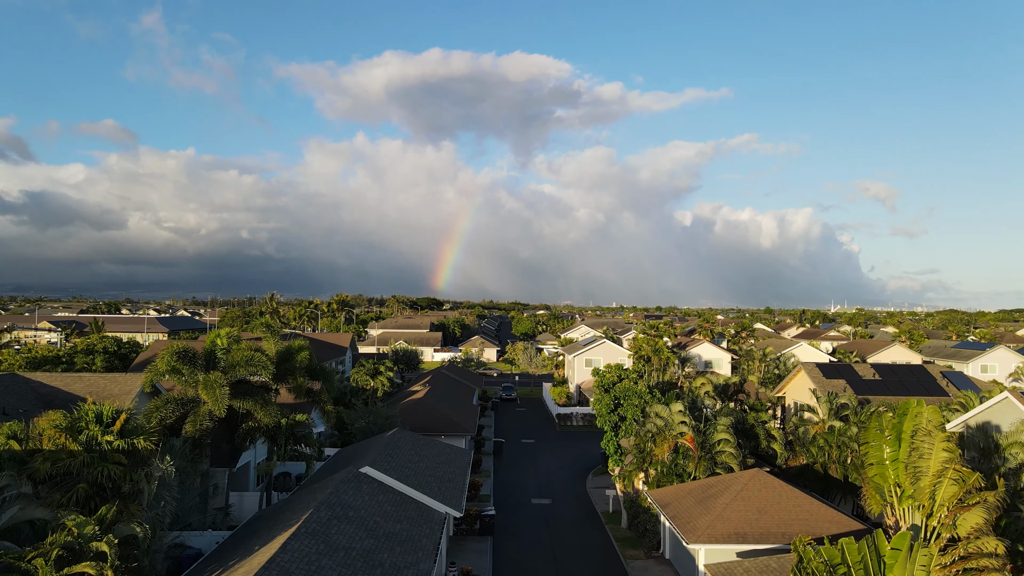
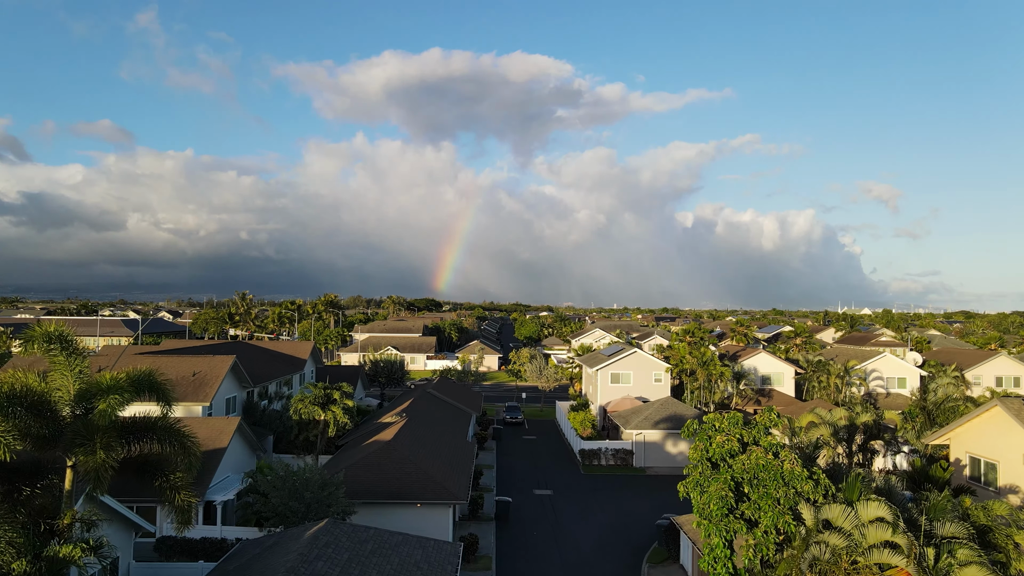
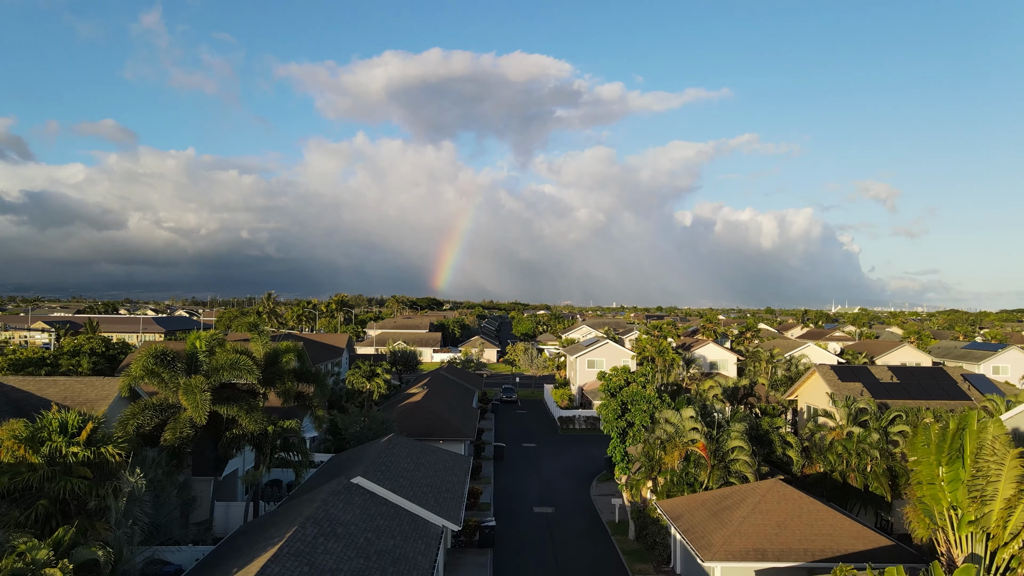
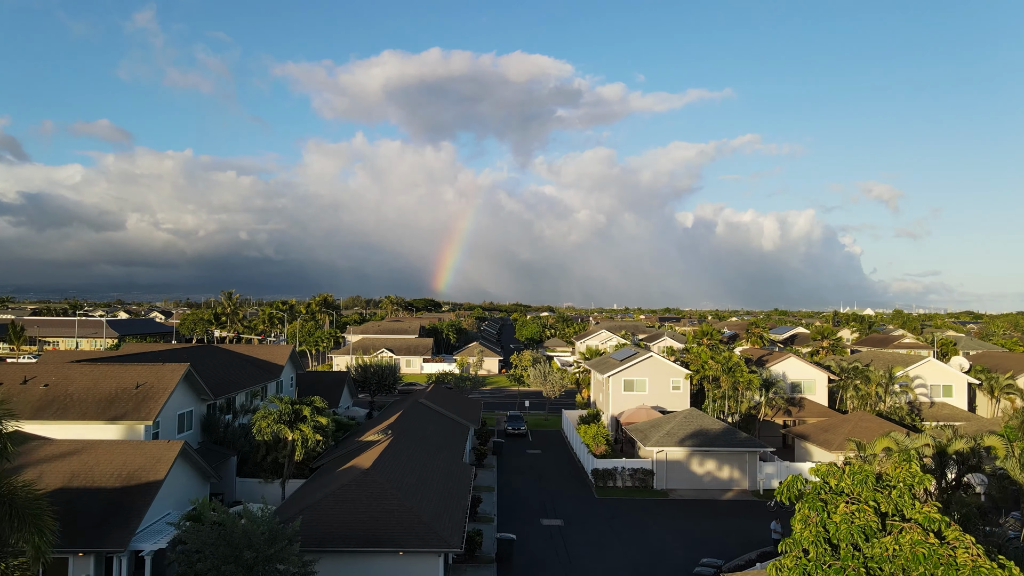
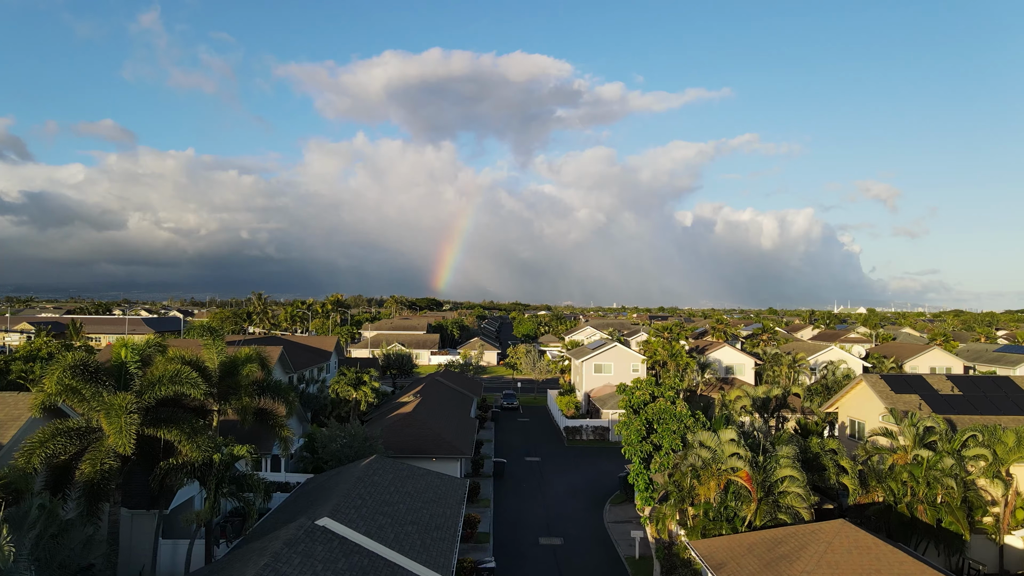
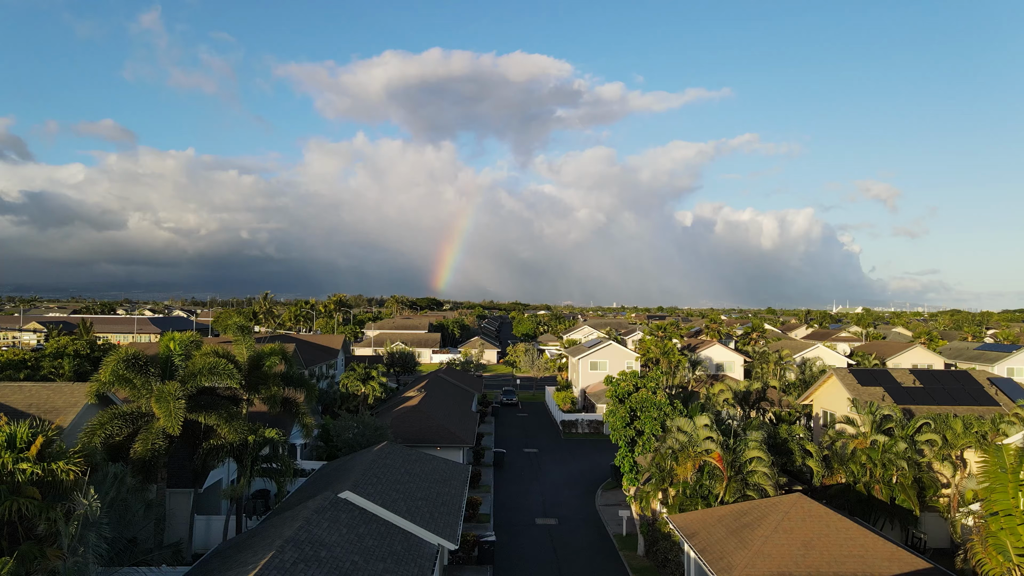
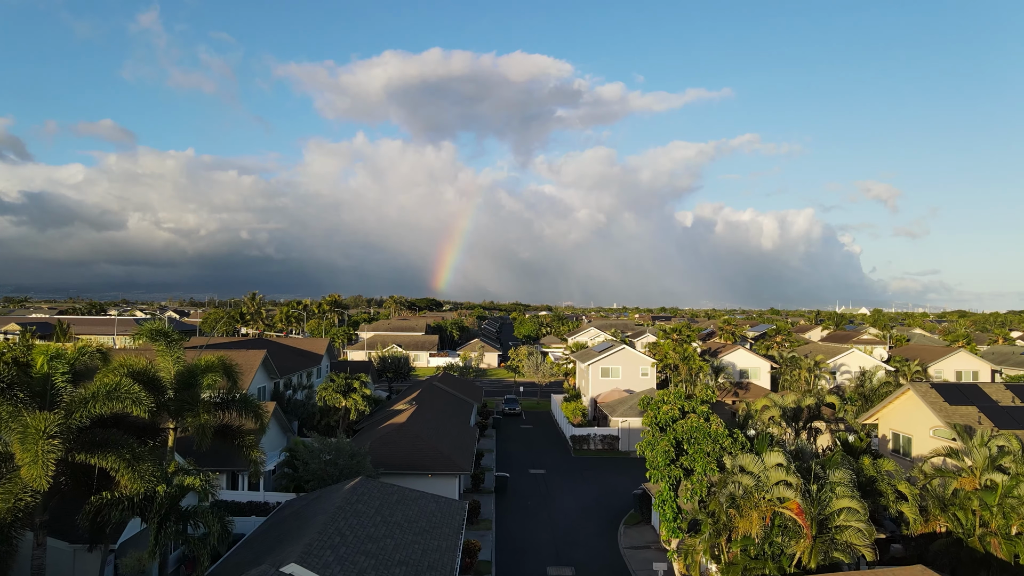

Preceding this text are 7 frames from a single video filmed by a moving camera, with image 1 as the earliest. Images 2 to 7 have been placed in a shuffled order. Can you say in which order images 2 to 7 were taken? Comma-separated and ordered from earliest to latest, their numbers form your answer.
3, 6, 5, 7, 2, 4
